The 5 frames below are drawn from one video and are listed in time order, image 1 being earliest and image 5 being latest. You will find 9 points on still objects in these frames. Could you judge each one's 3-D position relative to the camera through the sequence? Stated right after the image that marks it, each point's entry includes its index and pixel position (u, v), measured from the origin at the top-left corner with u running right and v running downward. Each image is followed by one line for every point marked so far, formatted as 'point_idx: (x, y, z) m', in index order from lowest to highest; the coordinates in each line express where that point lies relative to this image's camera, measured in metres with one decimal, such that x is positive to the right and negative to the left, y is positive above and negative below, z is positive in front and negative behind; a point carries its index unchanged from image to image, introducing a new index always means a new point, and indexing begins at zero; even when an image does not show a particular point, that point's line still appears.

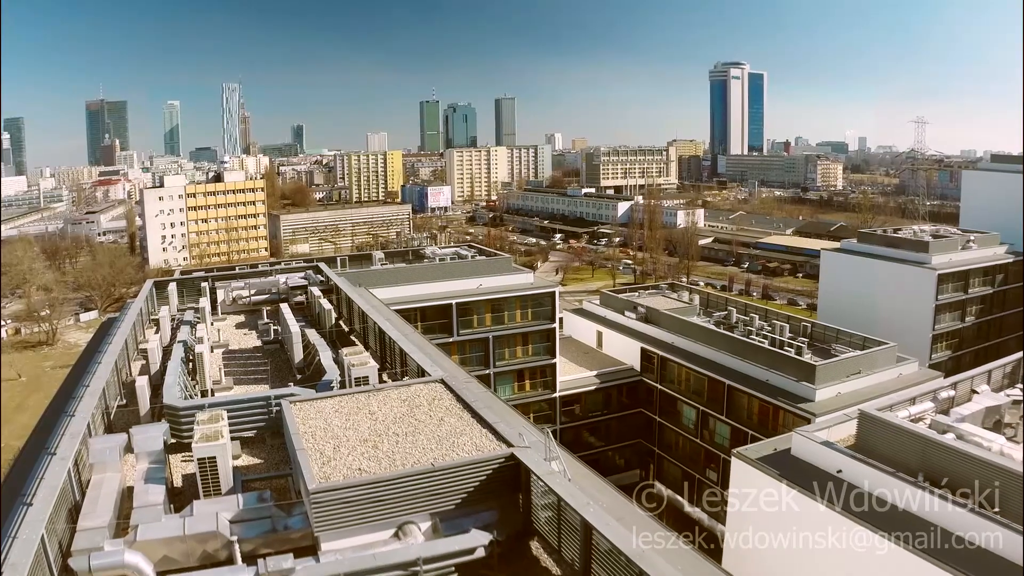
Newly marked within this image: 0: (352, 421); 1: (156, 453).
0: (-1.3, -1.2, +6.0) m
1: (-3.2, -1.4, +6.3) m
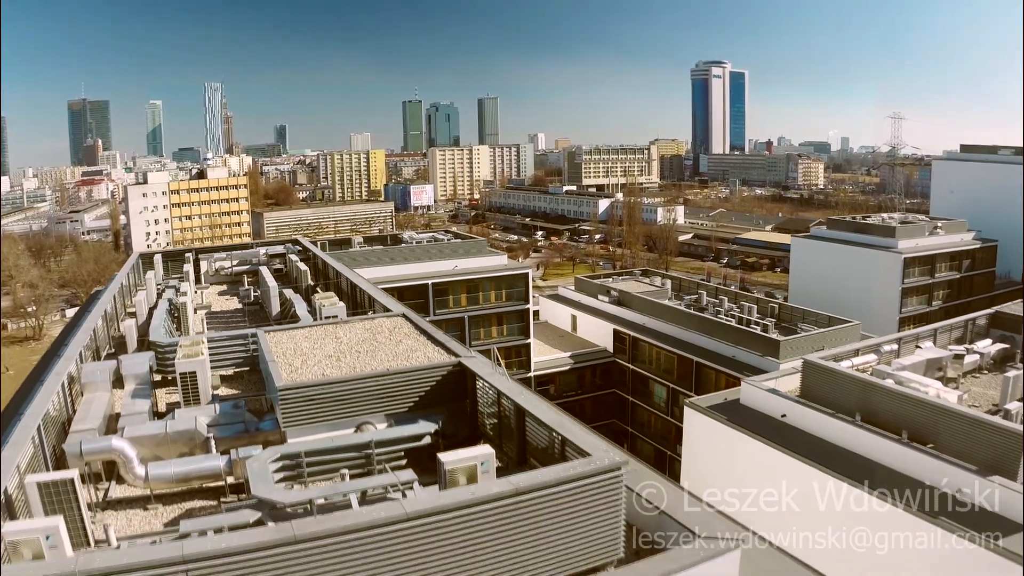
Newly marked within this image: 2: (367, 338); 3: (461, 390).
0: (-1.8, -0.5, +6.6) m
1: (-3.6, -0.9, +6.9) m
2: (-1.4, -0.5, +6.7) m
3: (-0.4, -0.9, +6.0) m
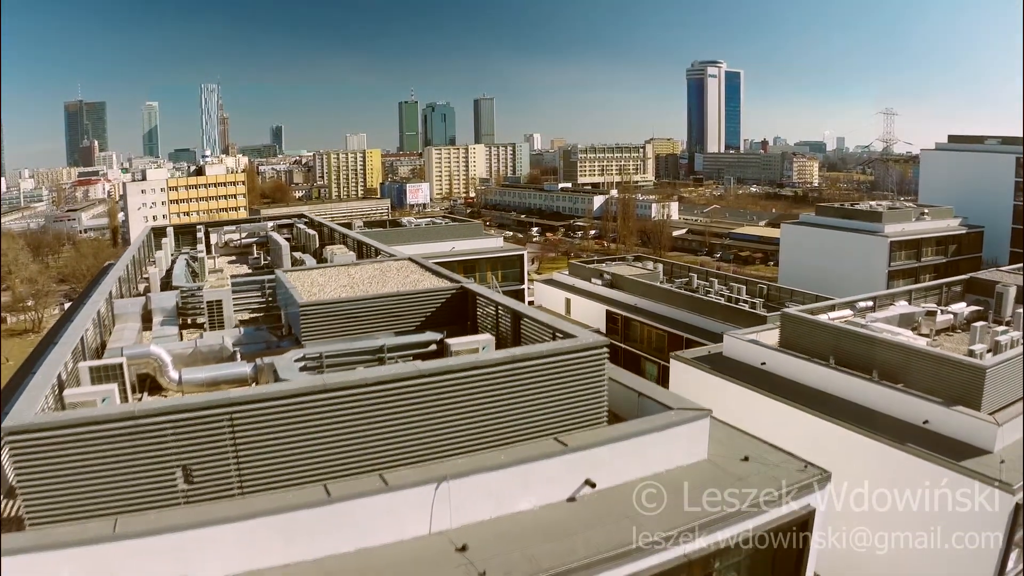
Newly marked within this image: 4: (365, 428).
0: (-1.8, +0.1, +7.2) m
1: (-3.7, -0.2, +7.5) m
2: (-1.4, +0.1, +7.3) m
3: (-0.4, -0.2, +6.6) m
4: (-0.8, -0.8, +4.1) m
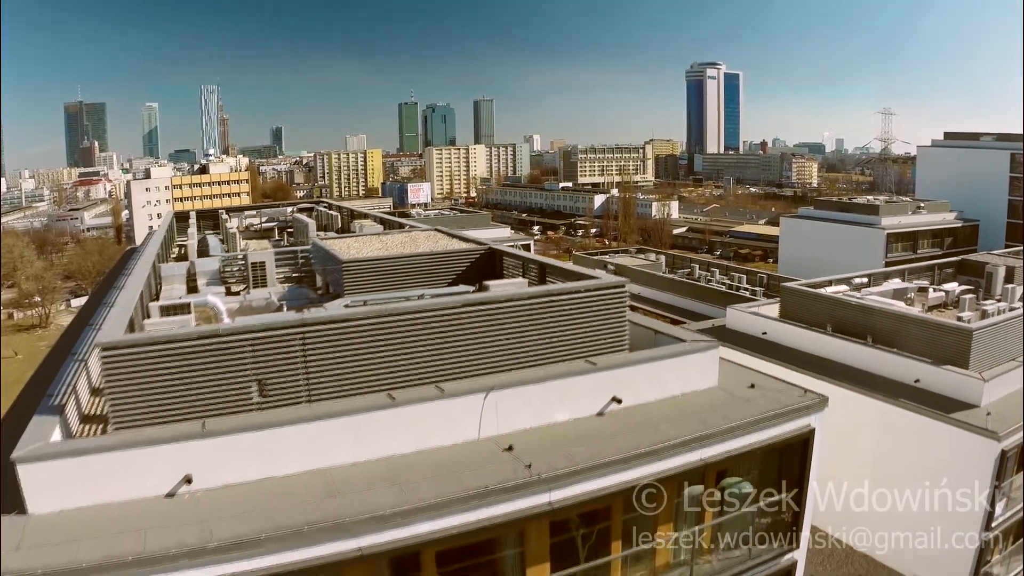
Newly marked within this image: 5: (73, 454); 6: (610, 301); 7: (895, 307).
0: (-1.6, +0.5, +7.8) m
1: (-3.4, +0.2, +8.0) m
2: (-1.2, +0.5, +7.9) m
3: (-0.2, +0.2, +7.1) m
4: (-0.6, -0.4, +4.6) m
5: (-2.4, -0.9, +3.9) m
6: (+0.7, -0.1, +5.2) m
7: (+5.3, -0.3, +9.8) m
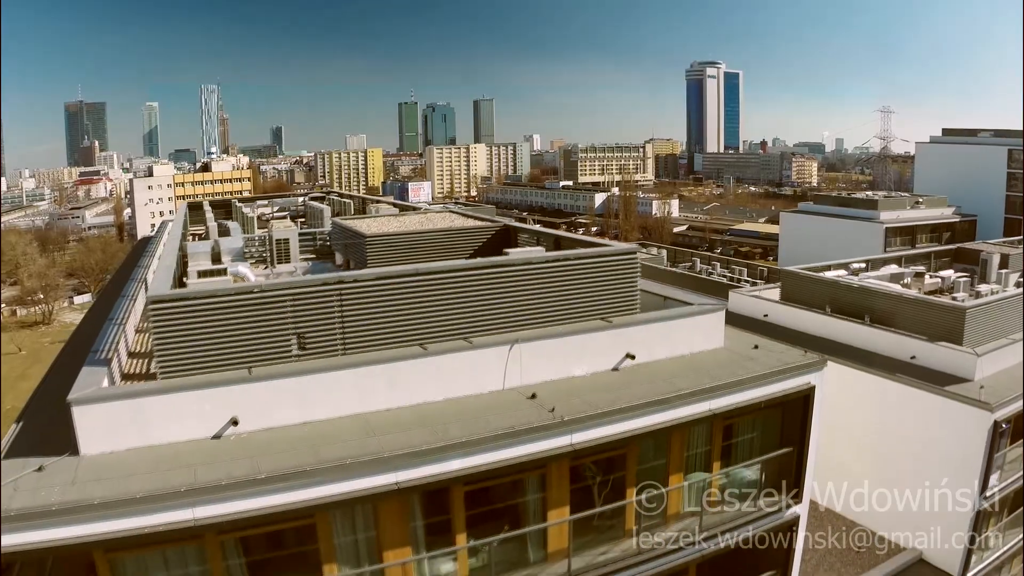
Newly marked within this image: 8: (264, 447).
0: (-1.5, +0.7, +8.1) m
1: (-3.3, +0.4, +8.4) m
2: (-1.0, +0.8, +8.2) m
3: (-0.1, +0.4, +7.4) m
4: (-0.5, -0.1, +5.0) m
5: (-2.3, -0.6, +4.2) m
6: (+0.9, +0.2, +5.5) m
7: (+5.5, 0.0, +10.1) m
8: (-1.5, -1.0, +4.2) m
